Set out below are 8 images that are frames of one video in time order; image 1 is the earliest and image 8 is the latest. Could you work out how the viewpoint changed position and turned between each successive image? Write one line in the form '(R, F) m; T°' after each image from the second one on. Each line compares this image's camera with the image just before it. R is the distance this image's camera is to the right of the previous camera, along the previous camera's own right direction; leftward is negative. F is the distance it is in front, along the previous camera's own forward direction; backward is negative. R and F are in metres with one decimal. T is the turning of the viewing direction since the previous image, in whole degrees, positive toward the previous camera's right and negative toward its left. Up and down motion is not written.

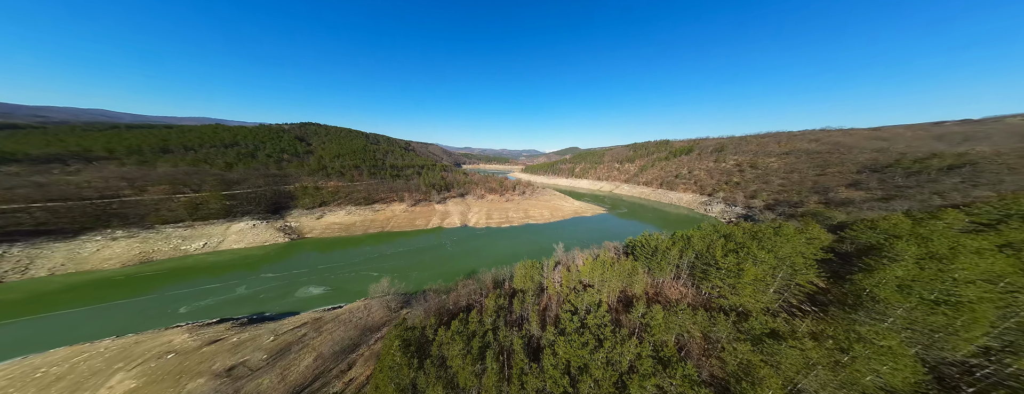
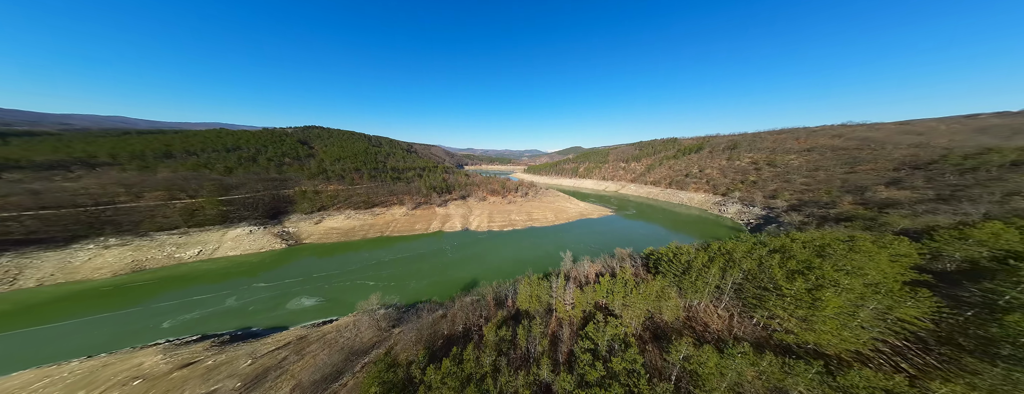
(+0.1, +1.1) m; -1°
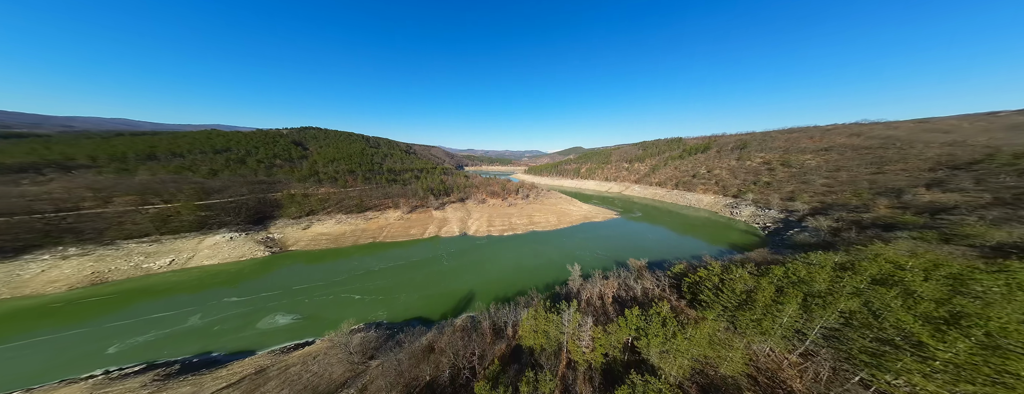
(+0.1, +1.6) m; 0°
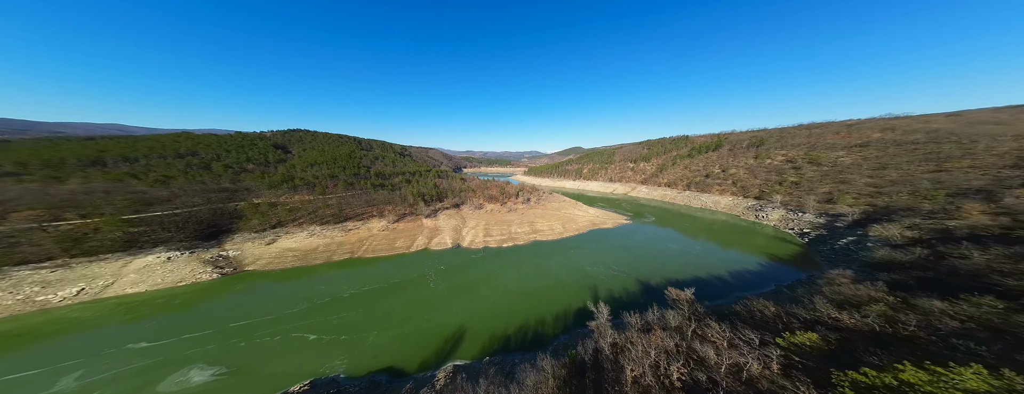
(0.0, +3.3) m; 0°
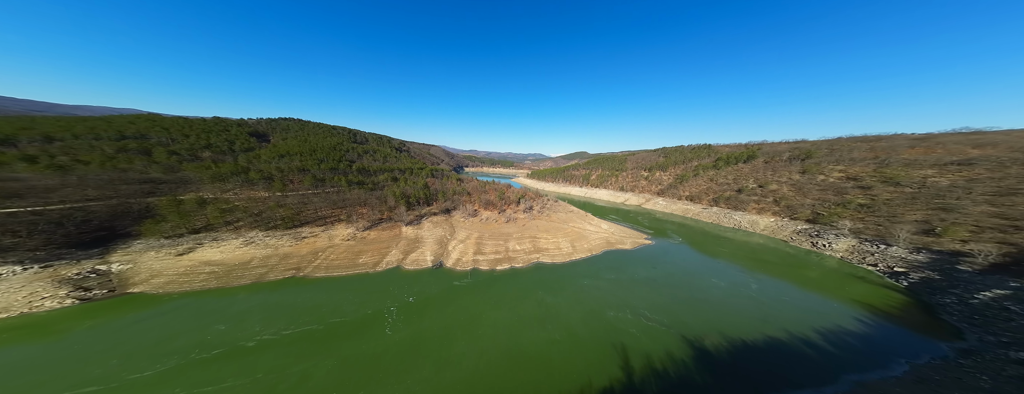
(+0.4, +5.1) m; -1°
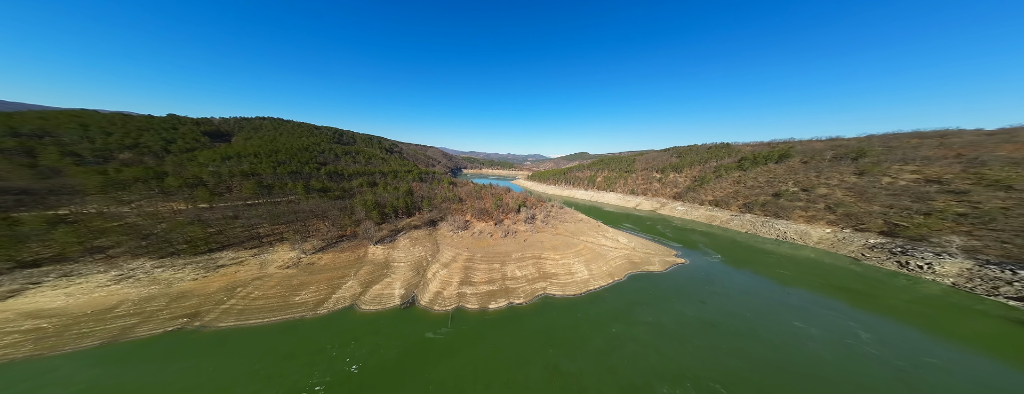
(+0.2, +5.2) m; 0°
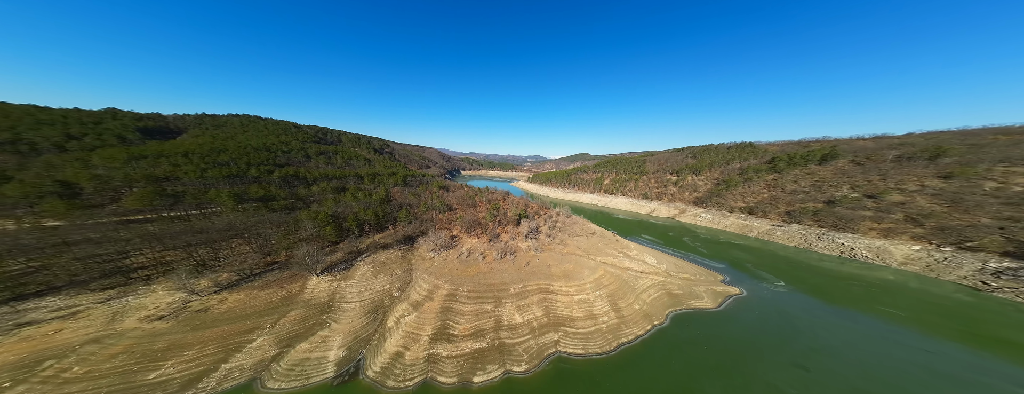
(+0.2, +5.2) m; 0°
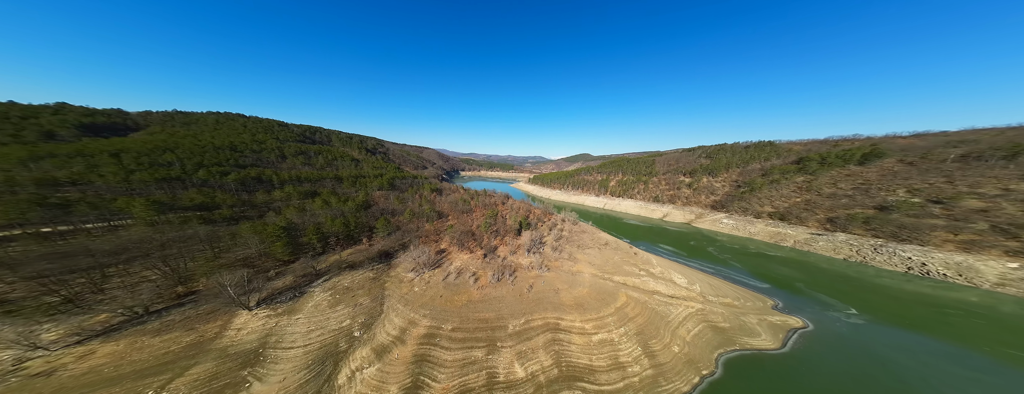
(+0.1, +3.4) m; 0°
